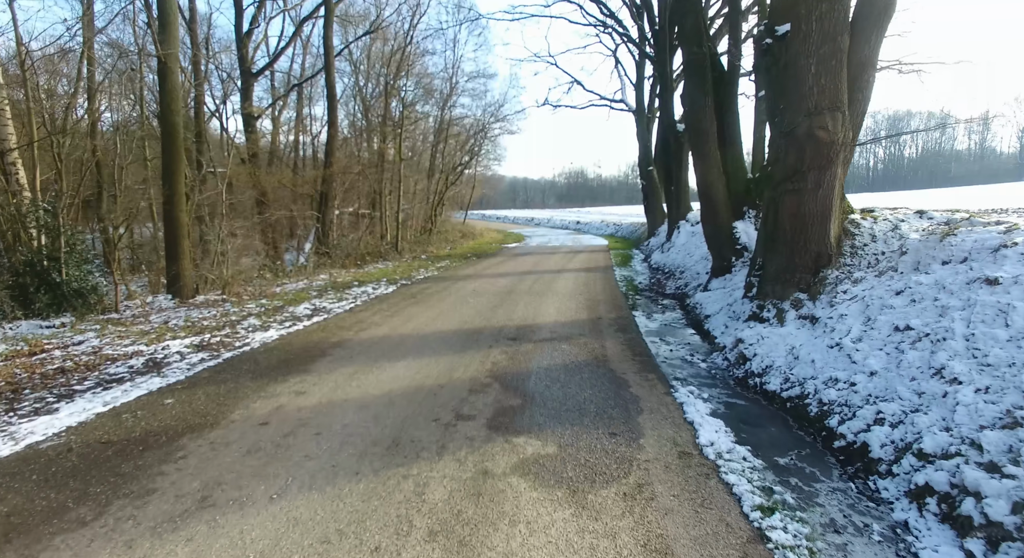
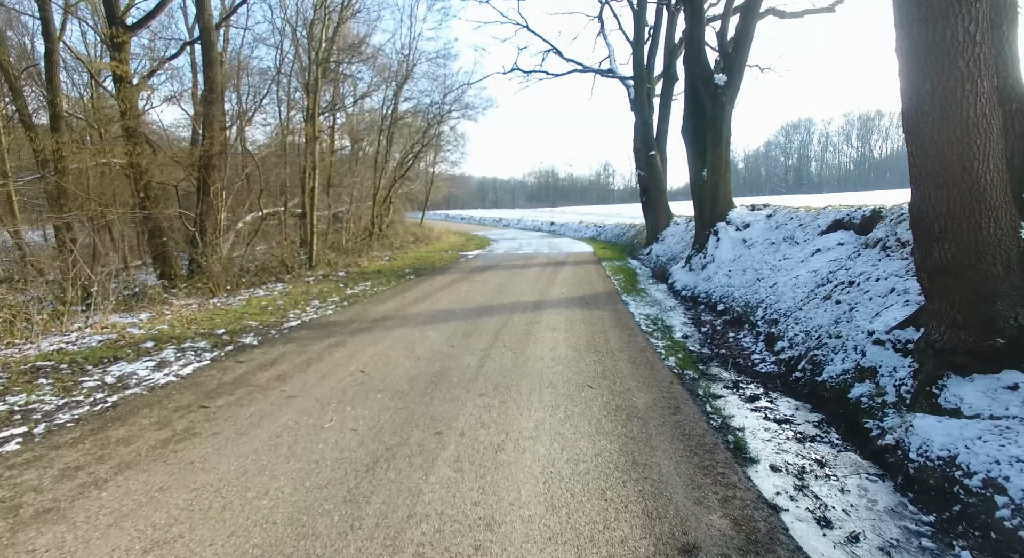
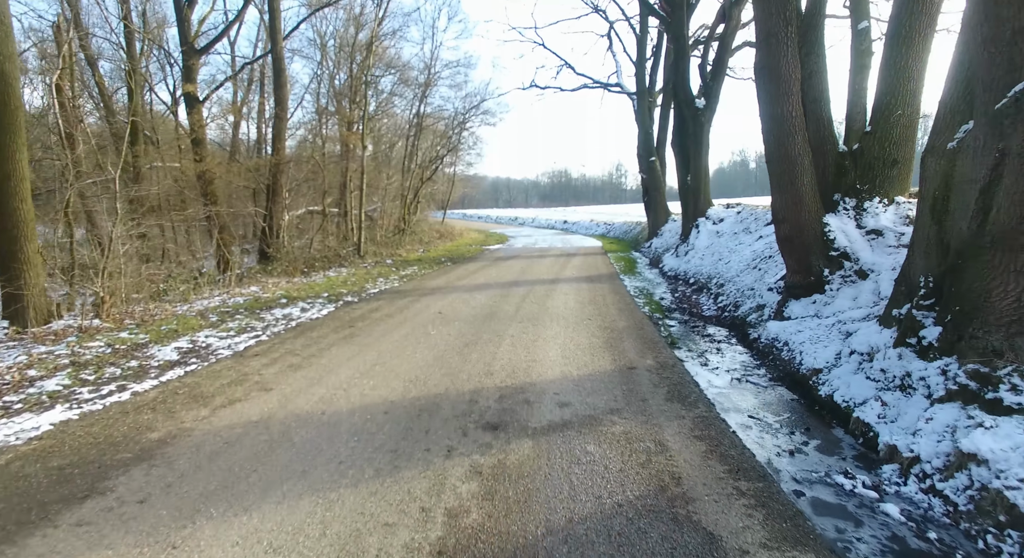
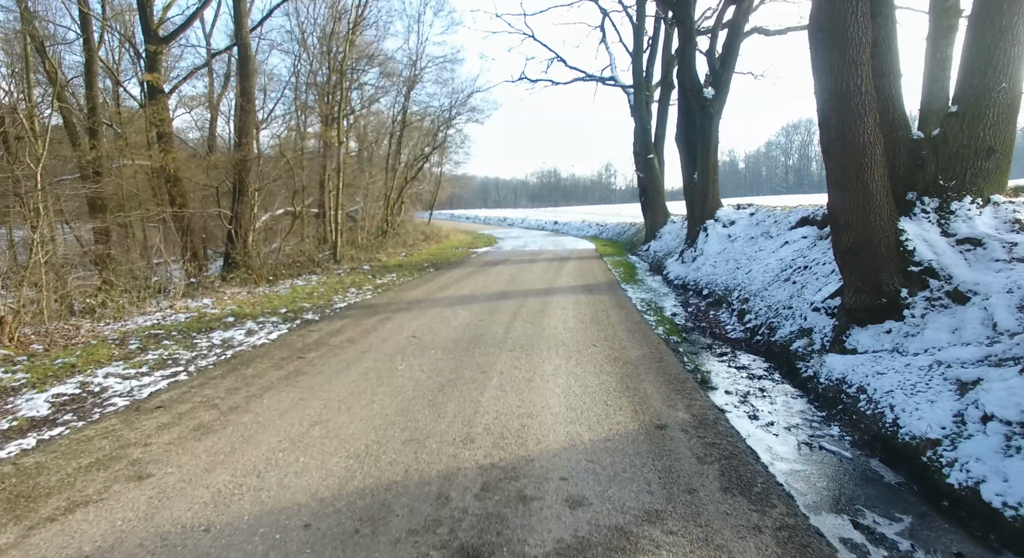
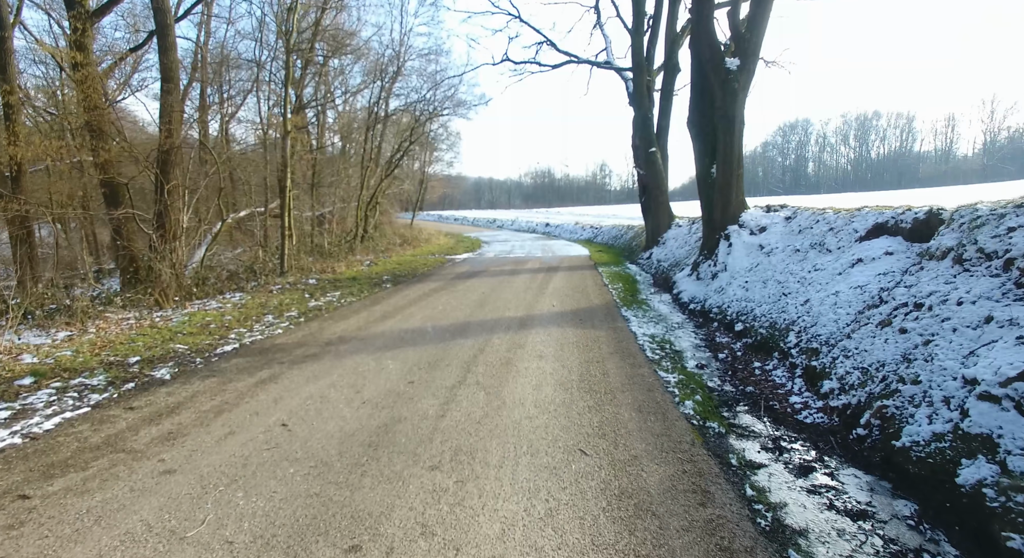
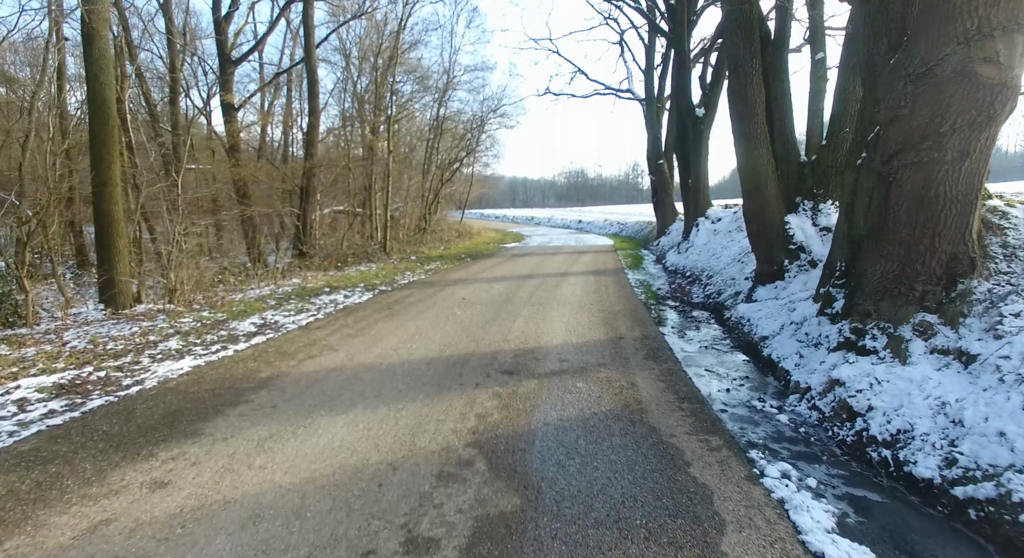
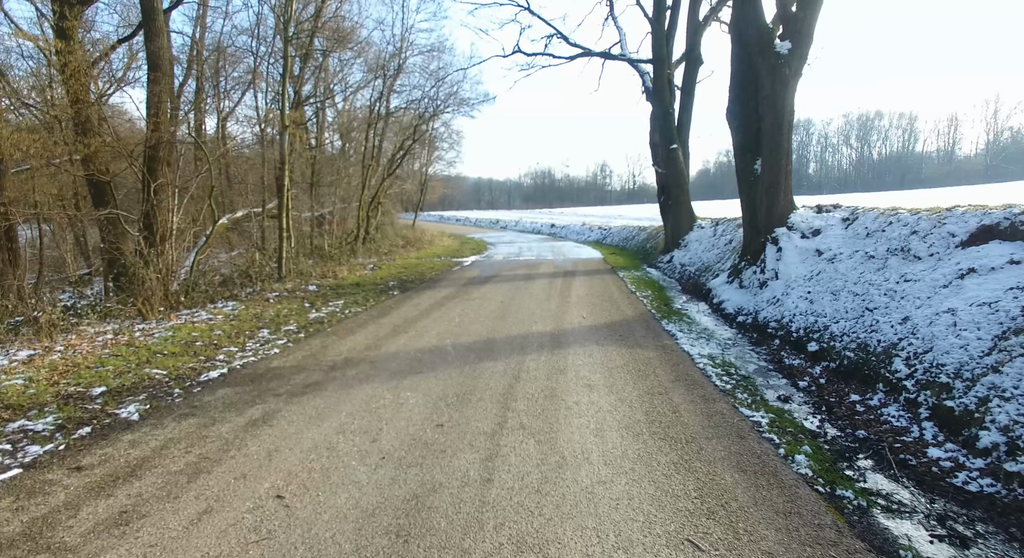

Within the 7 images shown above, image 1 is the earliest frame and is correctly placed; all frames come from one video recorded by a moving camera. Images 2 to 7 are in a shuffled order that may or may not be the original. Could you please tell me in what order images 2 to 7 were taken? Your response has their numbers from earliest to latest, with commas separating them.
6, 3, 4, 2, 5, 7
